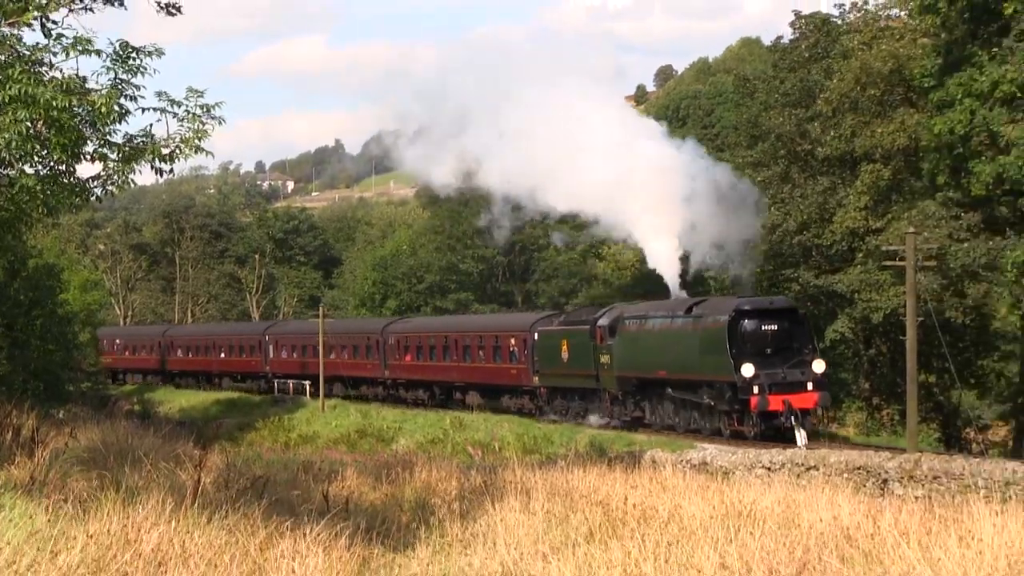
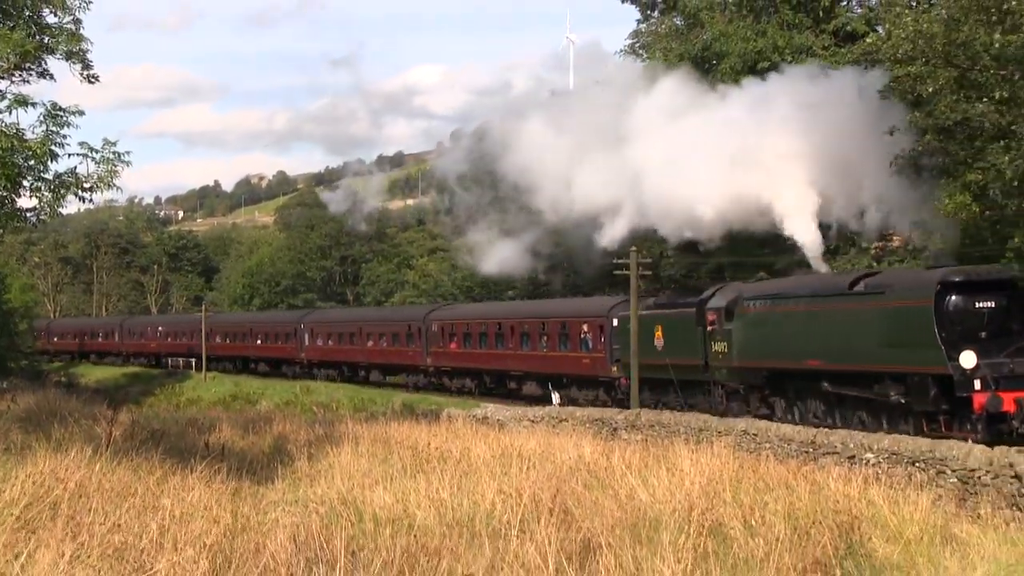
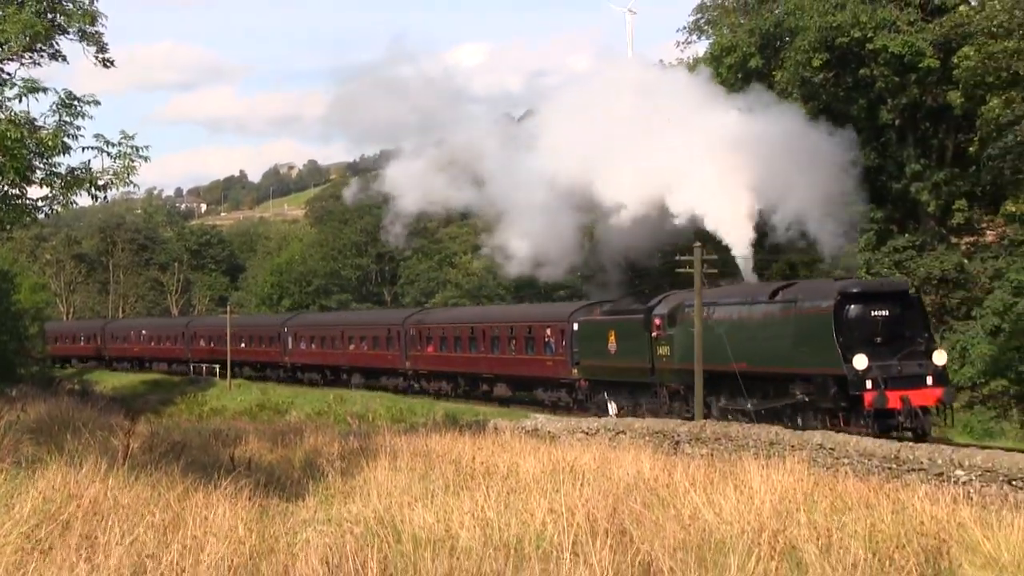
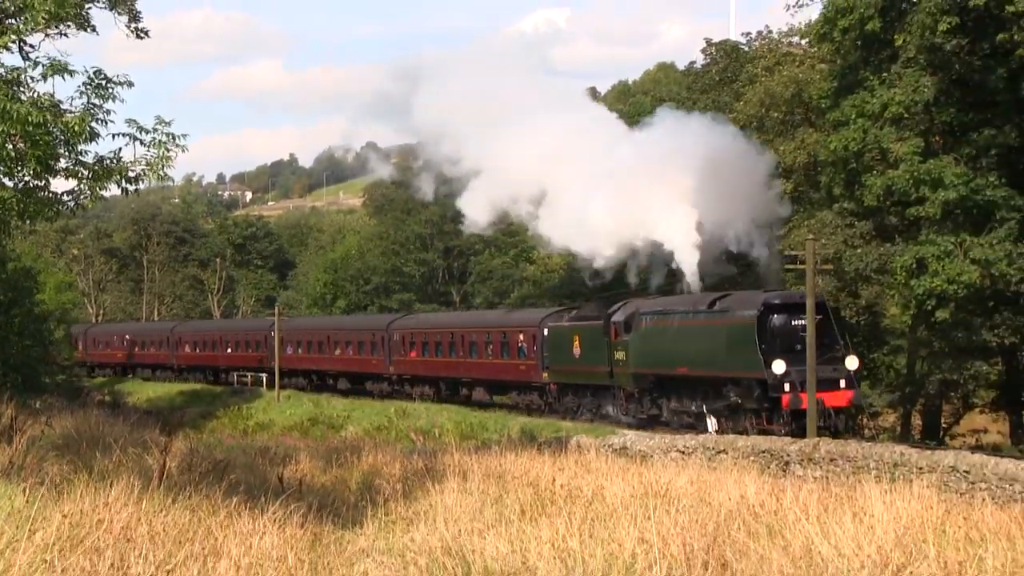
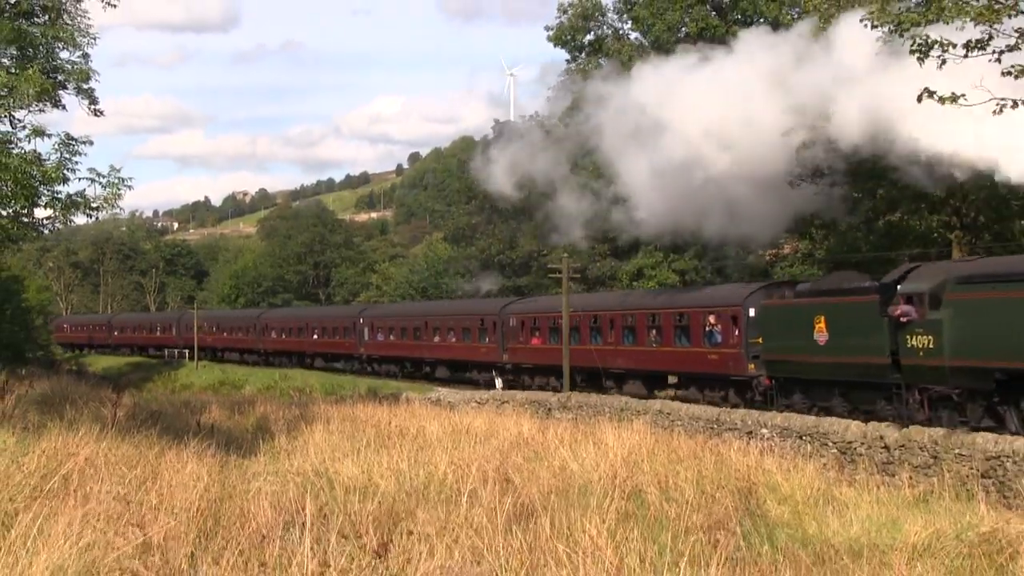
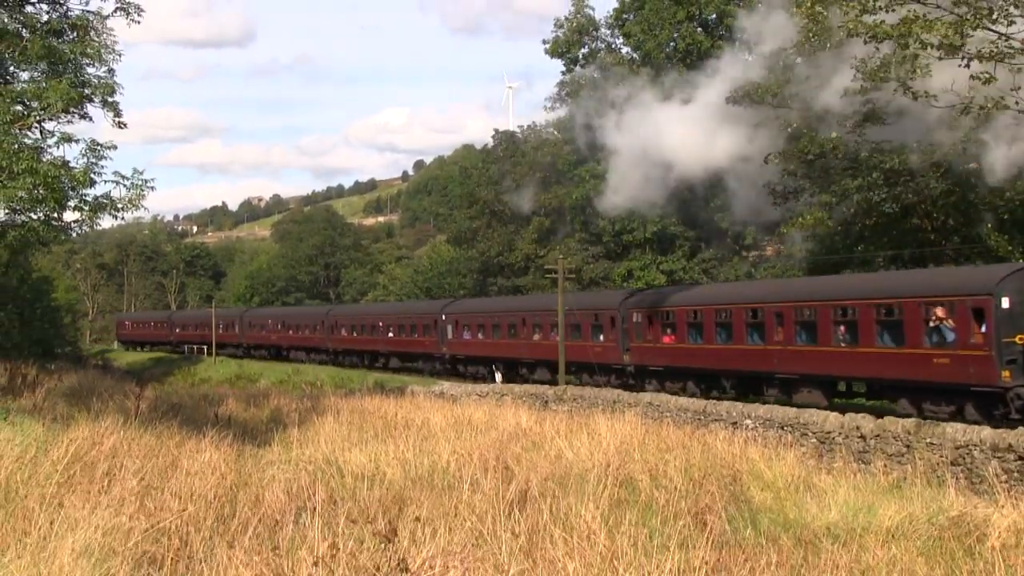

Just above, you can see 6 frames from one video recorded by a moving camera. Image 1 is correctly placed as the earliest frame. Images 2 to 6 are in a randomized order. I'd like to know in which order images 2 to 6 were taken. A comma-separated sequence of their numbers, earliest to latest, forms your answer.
4, 3, 2, 5, 6
